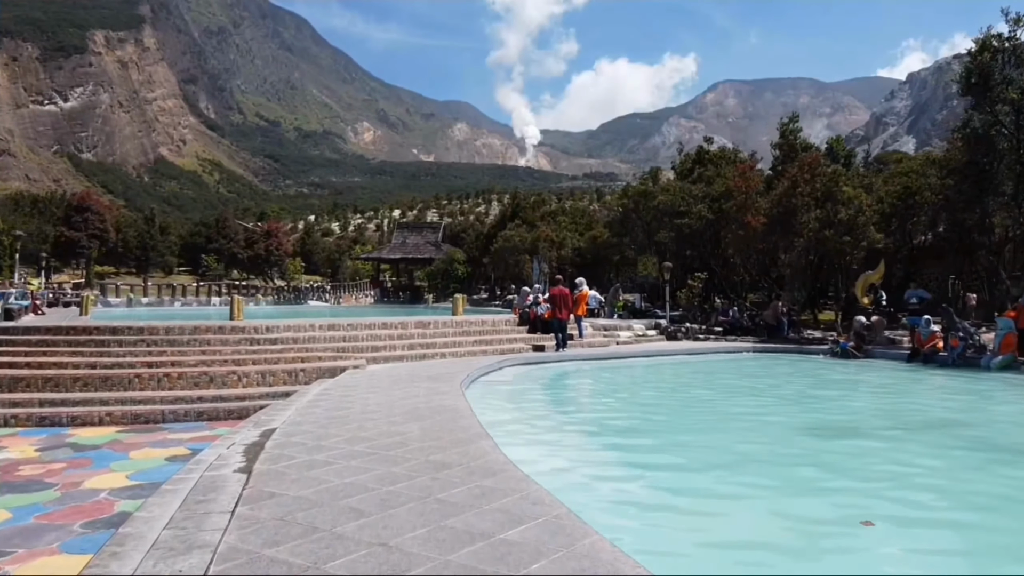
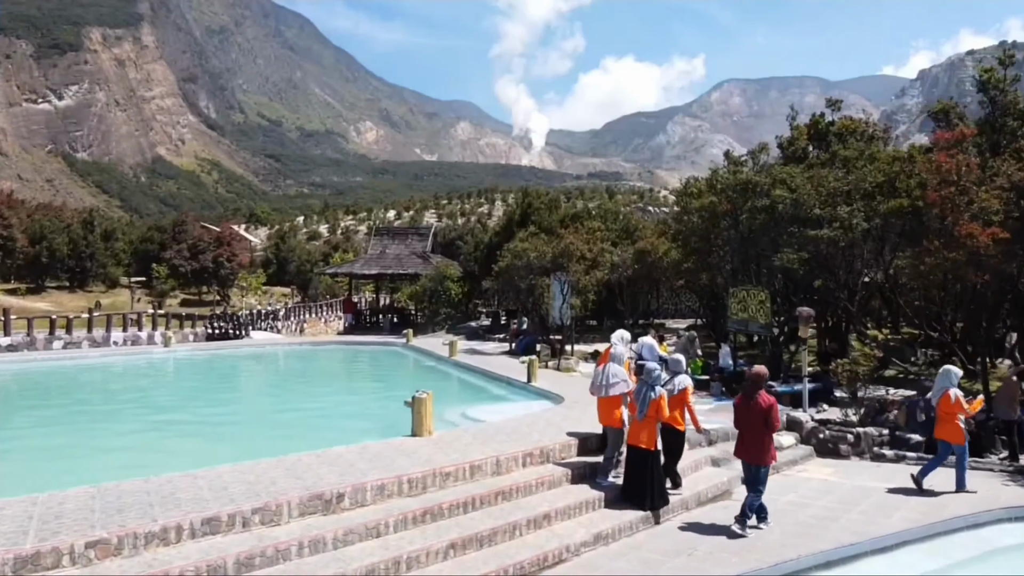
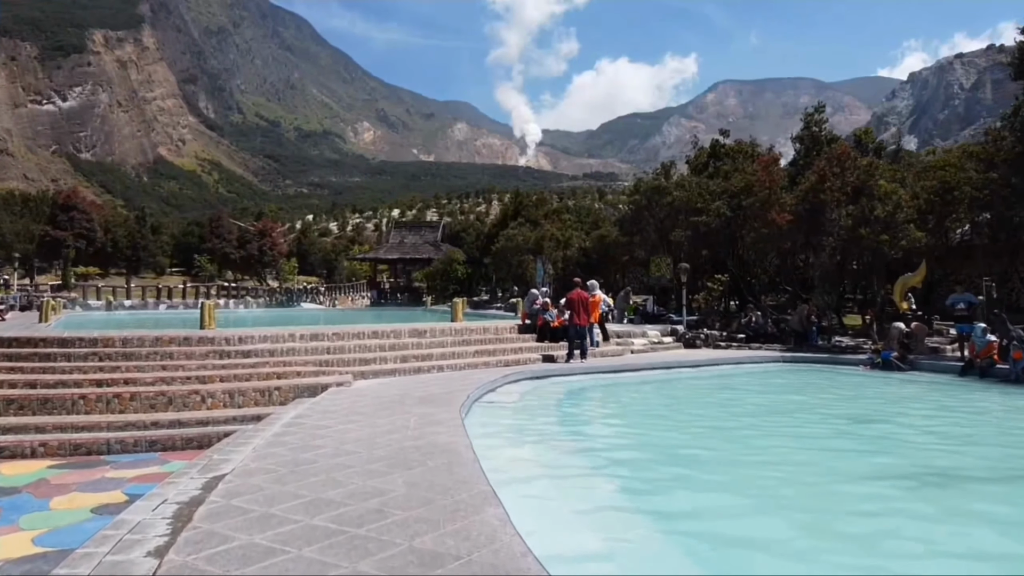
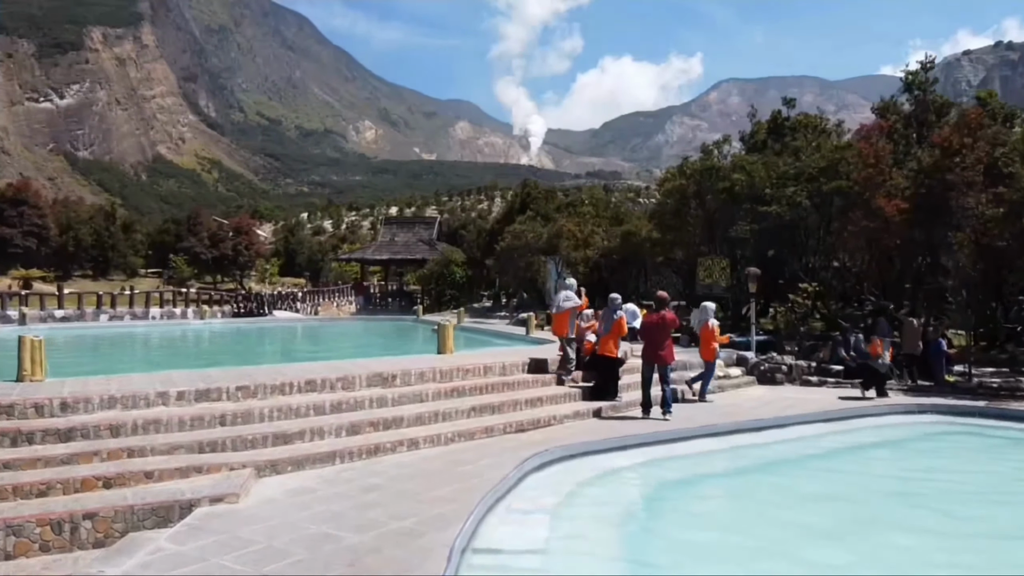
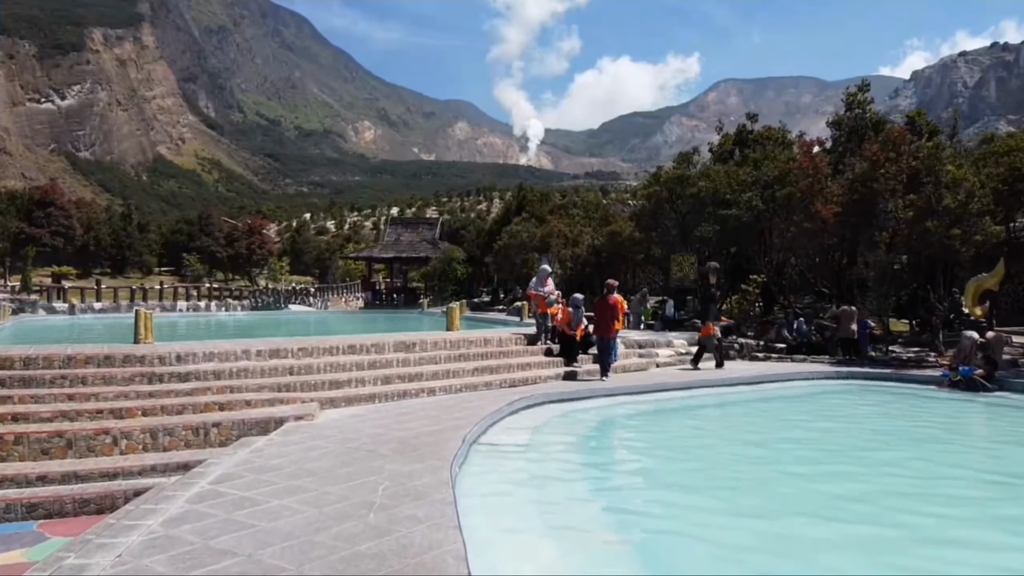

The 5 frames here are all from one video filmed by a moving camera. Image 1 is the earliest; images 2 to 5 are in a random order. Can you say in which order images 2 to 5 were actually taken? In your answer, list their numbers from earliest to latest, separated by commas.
3, 5, 4, 2
